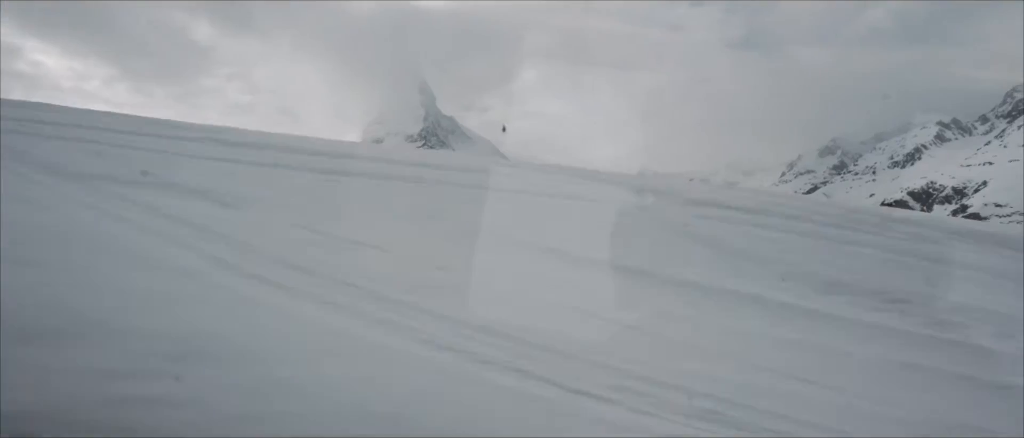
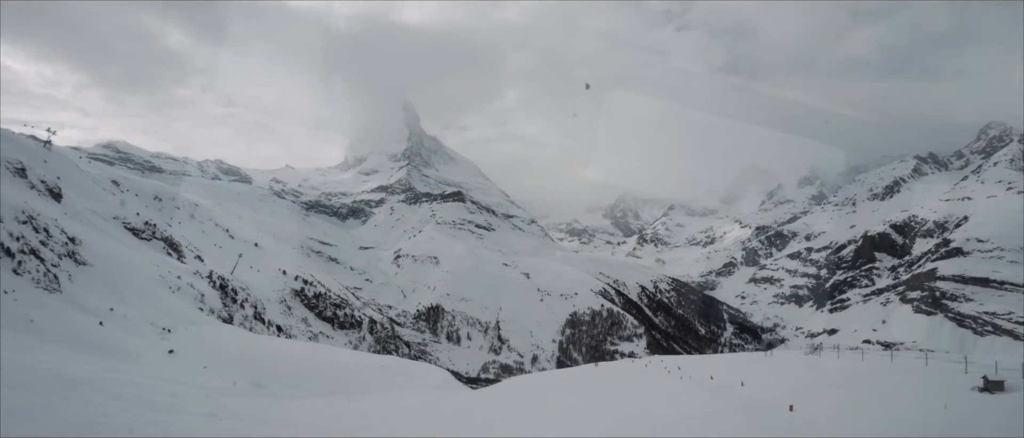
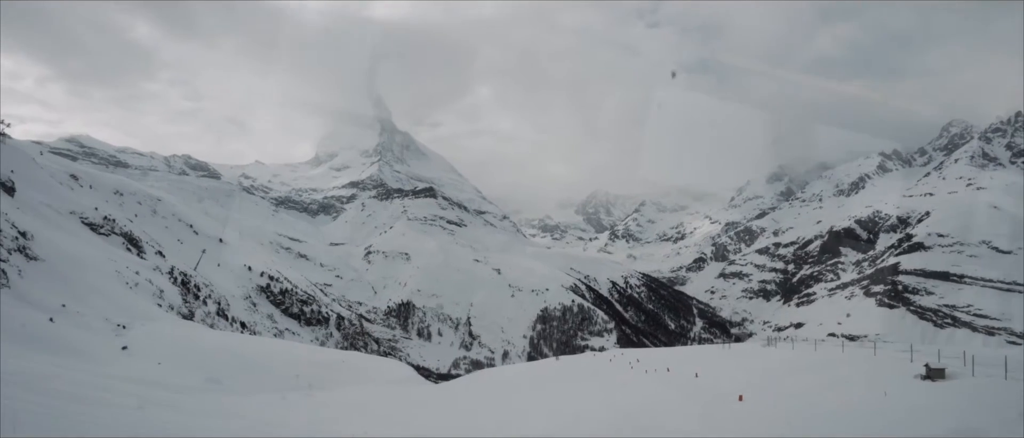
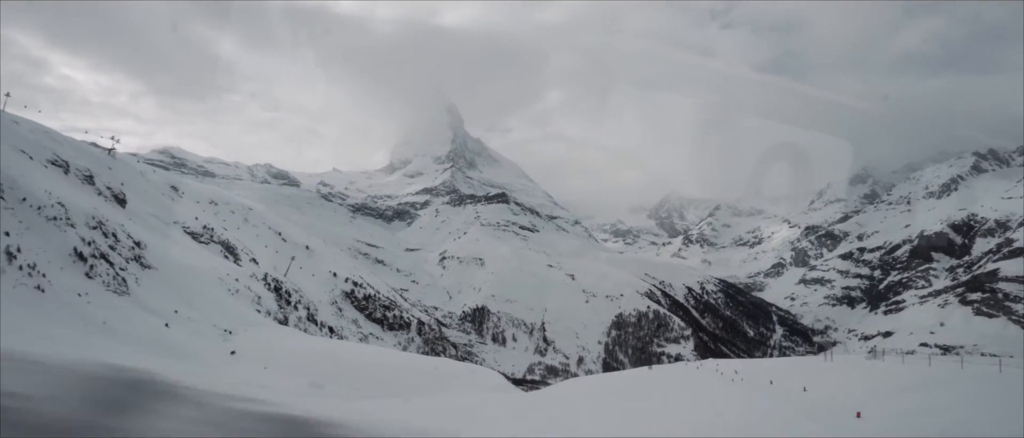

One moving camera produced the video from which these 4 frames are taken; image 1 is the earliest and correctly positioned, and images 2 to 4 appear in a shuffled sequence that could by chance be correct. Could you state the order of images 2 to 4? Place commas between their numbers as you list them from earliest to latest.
3, 2, 4
